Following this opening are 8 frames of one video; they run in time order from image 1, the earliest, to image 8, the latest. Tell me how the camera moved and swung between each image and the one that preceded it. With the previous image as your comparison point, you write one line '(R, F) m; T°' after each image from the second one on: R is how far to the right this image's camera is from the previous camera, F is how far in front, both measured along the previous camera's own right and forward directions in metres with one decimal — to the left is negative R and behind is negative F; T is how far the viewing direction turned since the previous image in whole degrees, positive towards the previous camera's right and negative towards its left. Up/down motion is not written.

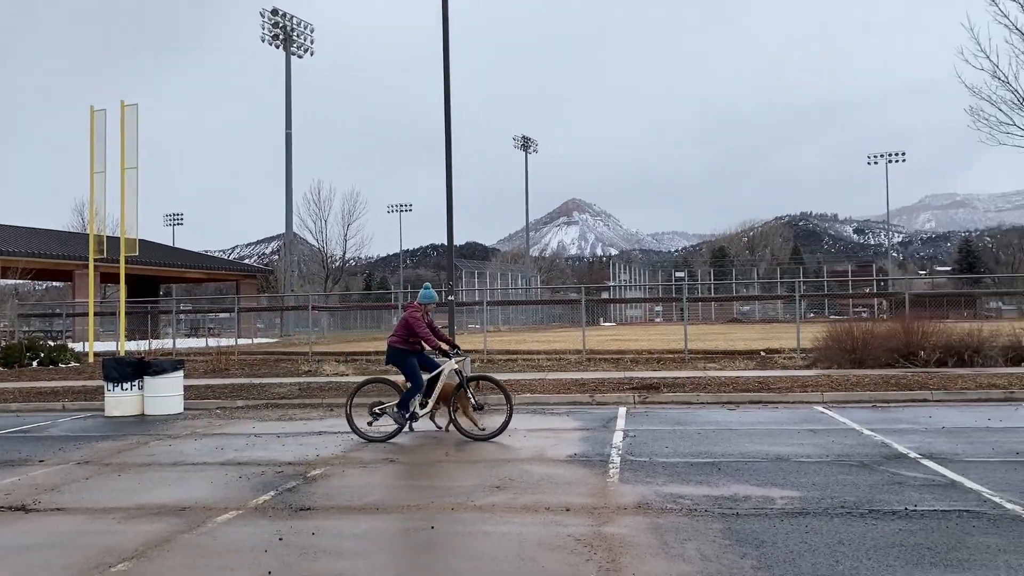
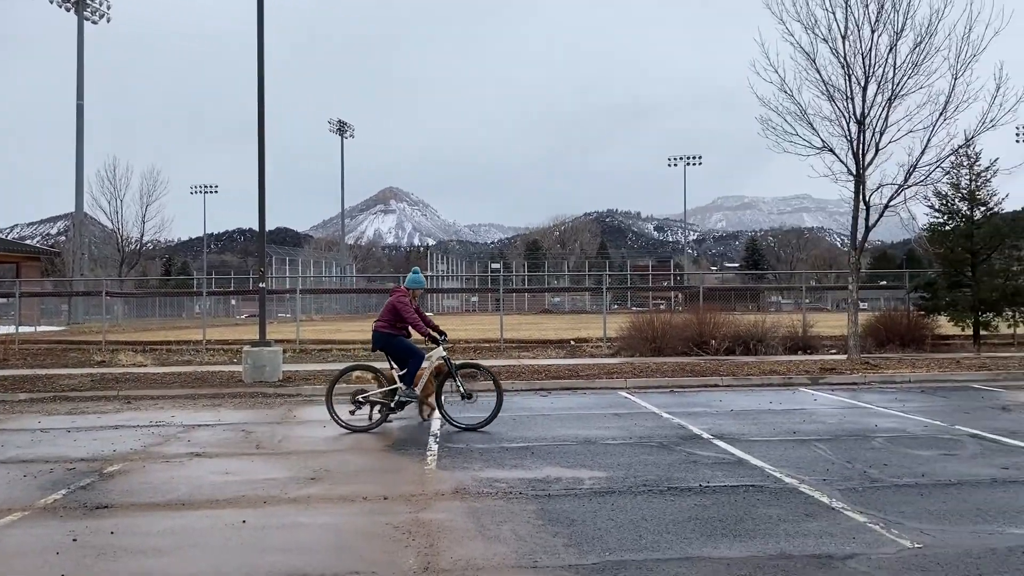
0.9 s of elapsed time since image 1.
(0.0, 0.0) m; +12°
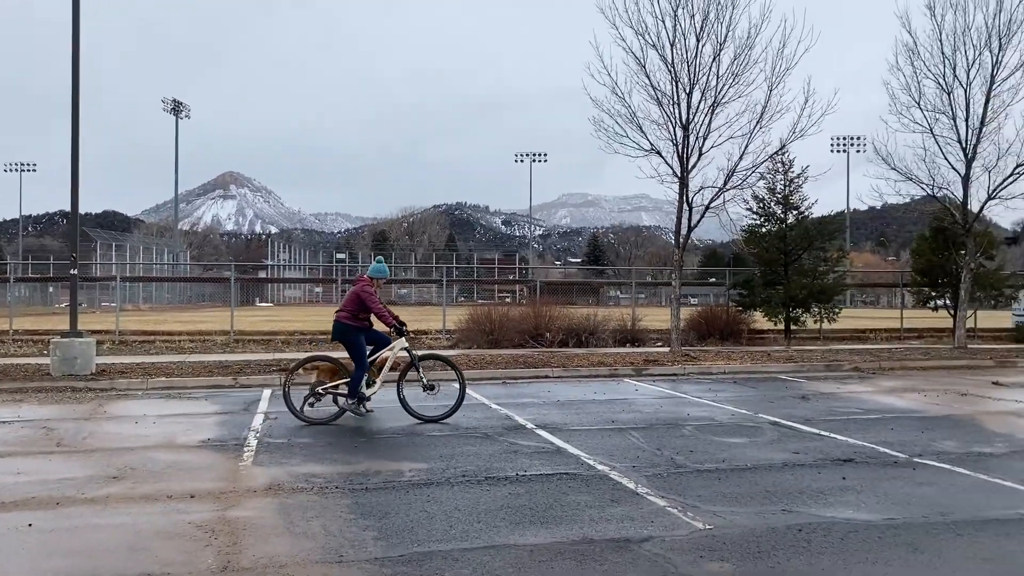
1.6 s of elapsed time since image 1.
(+0.2, 0.0) m; +10°
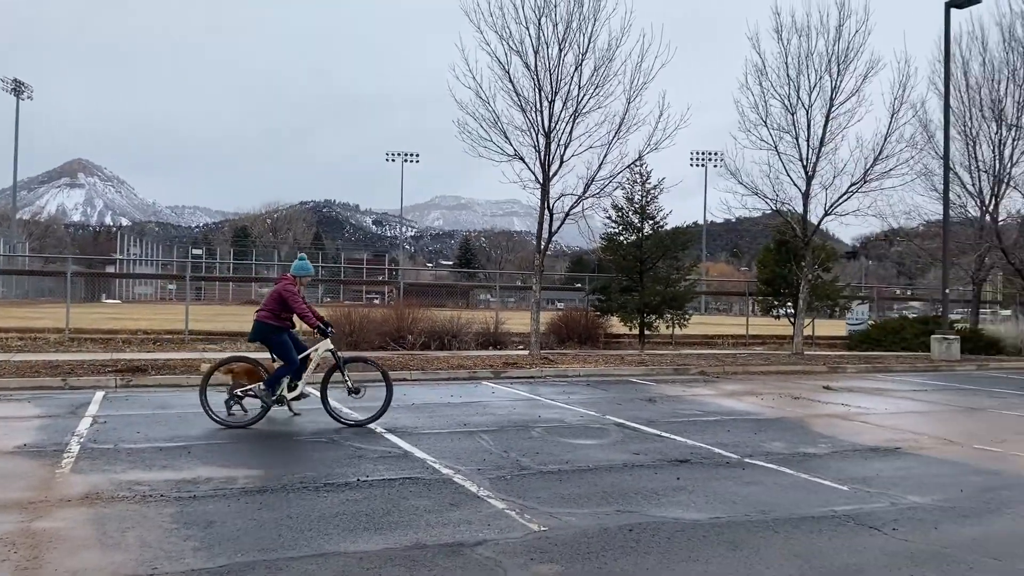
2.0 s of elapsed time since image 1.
(+0.2, 0.0) m; +9°
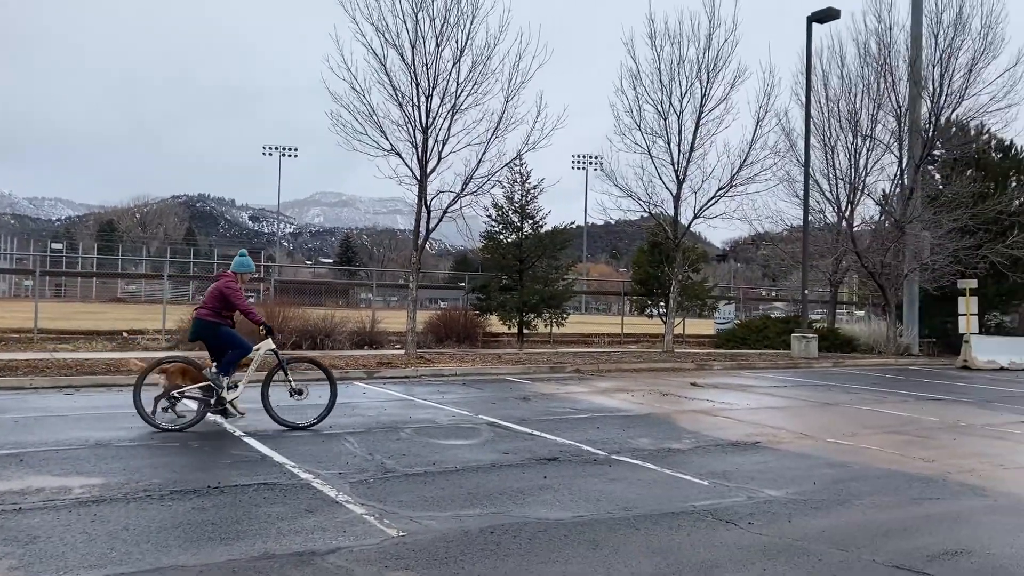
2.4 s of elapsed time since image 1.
(+0.1, +0.2) m; +8°
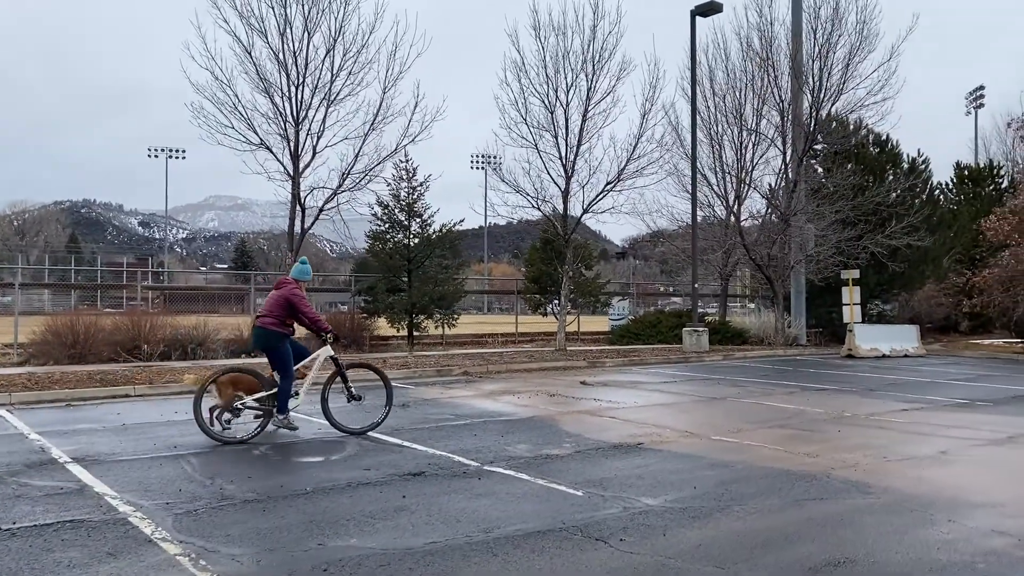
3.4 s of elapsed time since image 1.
(+0.4, +0.7) m; +6°
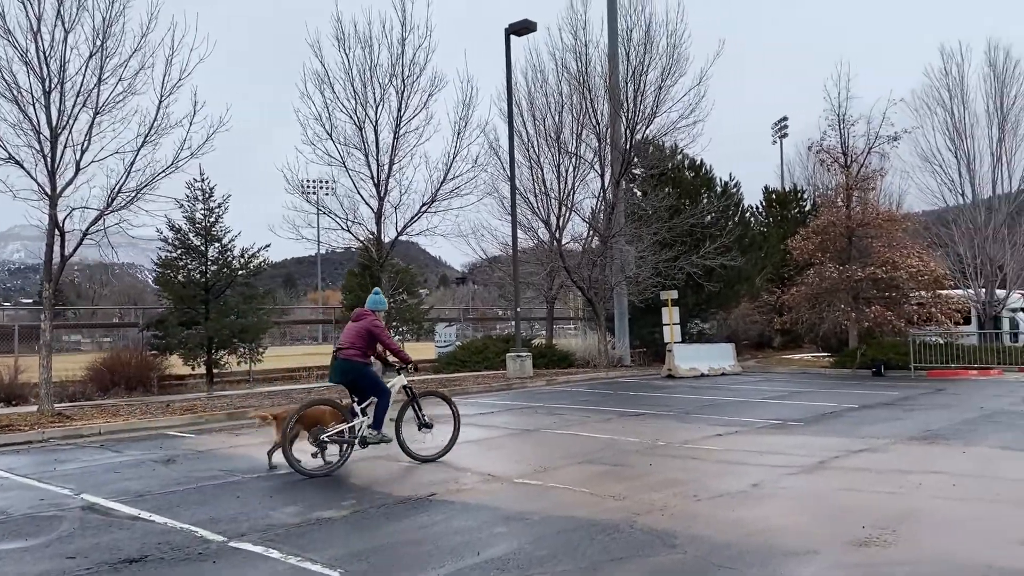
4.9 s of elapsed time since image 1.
(+0.6, +1.1) m; +11°
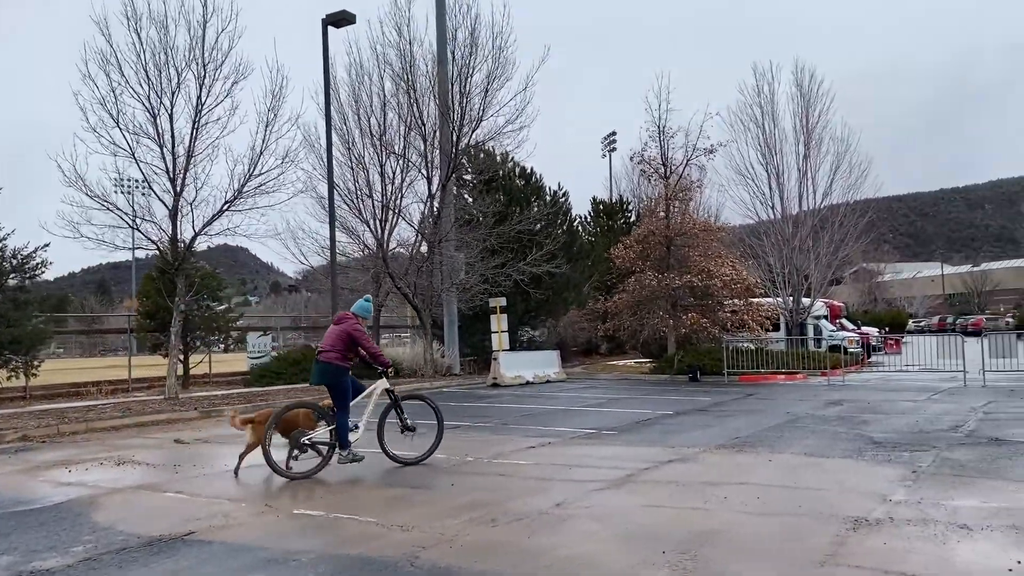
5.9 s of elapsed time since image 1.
(+0.5, +0.8) m; +11°
